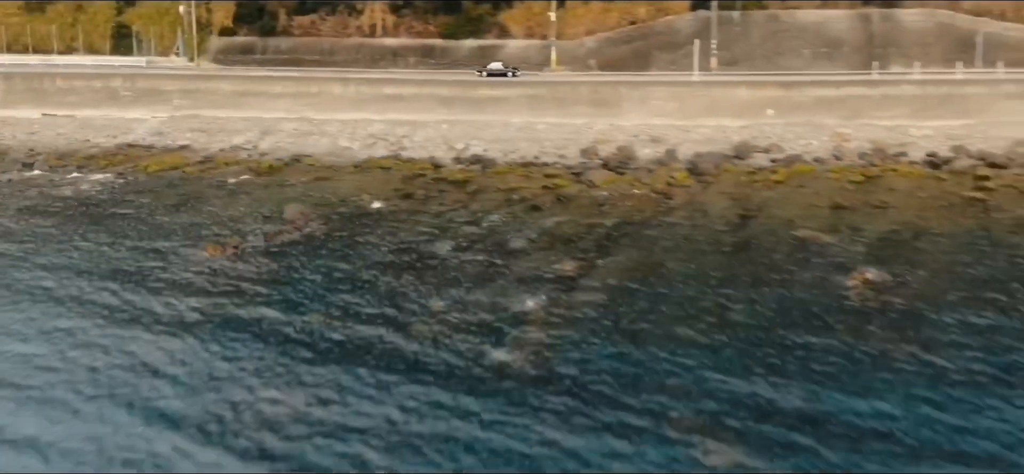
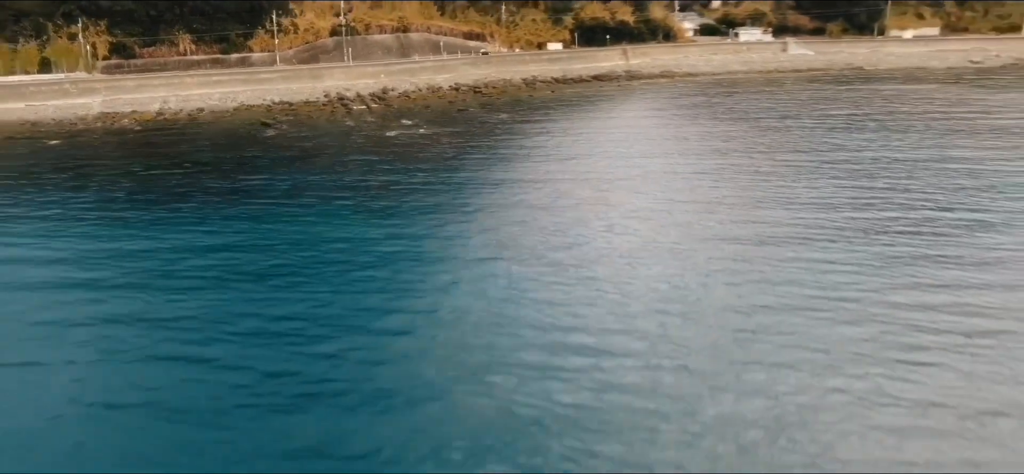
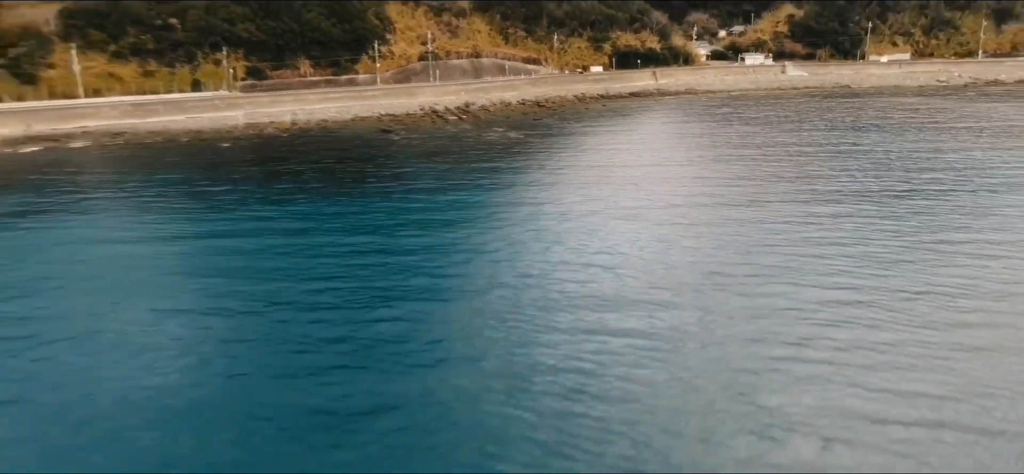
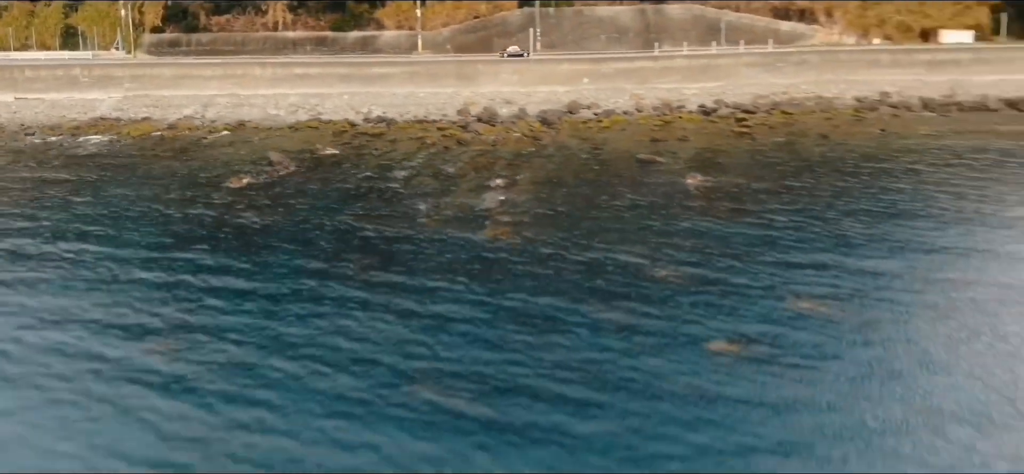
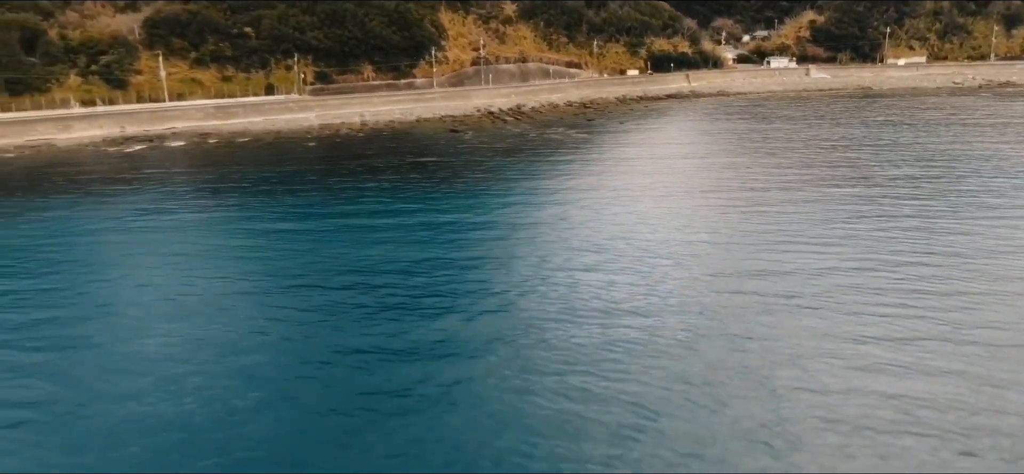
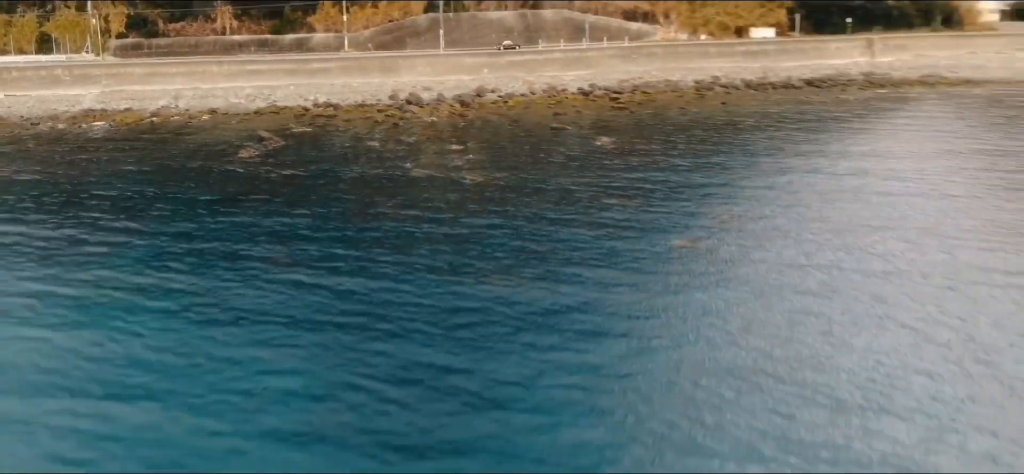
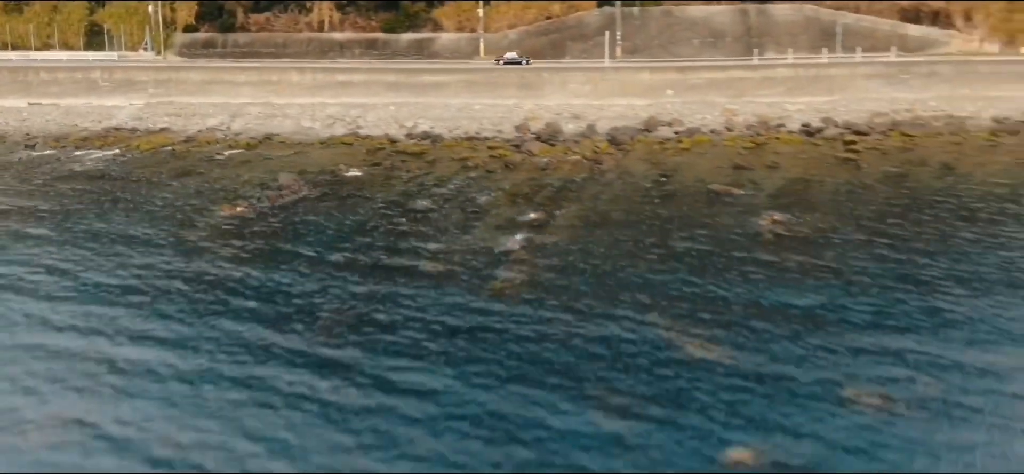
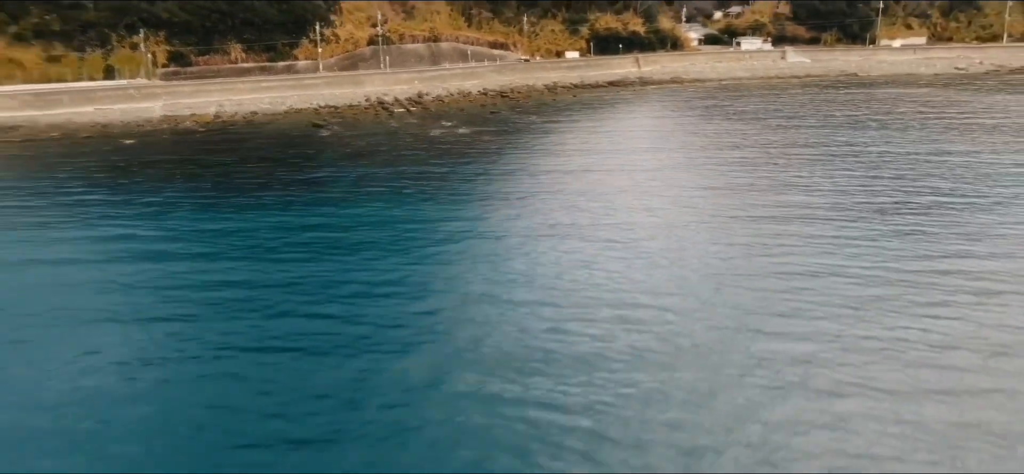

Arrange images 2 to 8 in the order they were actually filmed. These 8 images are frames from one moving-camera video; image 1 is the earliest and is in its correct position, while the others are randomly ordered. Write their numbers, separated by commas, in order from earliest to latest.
7, 4, 6, 2, 8, 3, 5
